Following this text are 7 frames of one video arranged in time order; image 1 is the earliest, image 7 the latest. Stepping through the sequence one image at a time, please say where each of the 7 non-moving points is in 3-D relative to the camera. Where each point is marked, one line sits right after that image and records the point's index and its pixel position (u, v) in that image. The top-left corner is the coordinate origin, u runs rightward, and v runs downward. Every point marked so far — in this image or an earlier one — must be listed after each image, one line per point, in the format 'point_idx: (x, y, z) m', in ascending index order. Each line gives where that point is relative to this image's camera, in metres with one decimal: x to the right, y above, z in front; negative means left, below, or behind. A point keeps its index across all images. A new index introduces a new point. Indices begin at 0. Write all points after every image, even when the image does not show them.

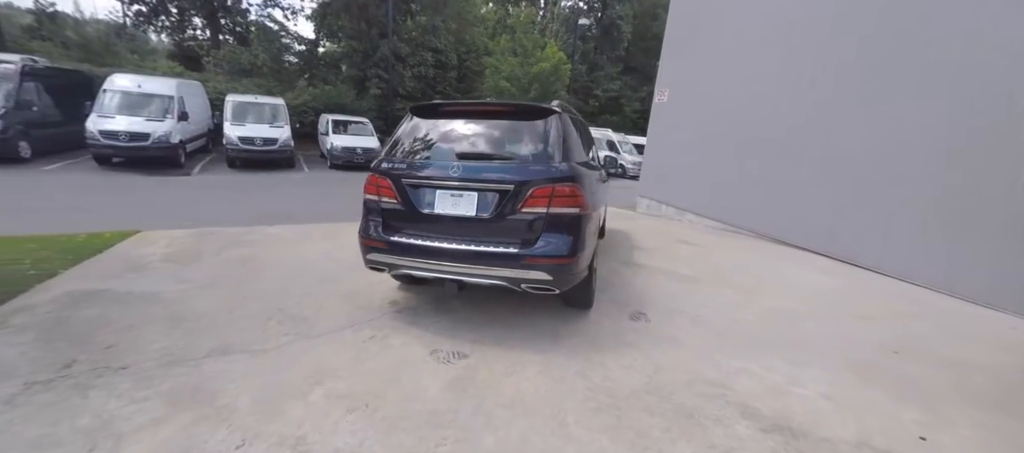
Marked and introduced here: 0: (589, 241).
0: (+0.5, -0.1, +3.2) m
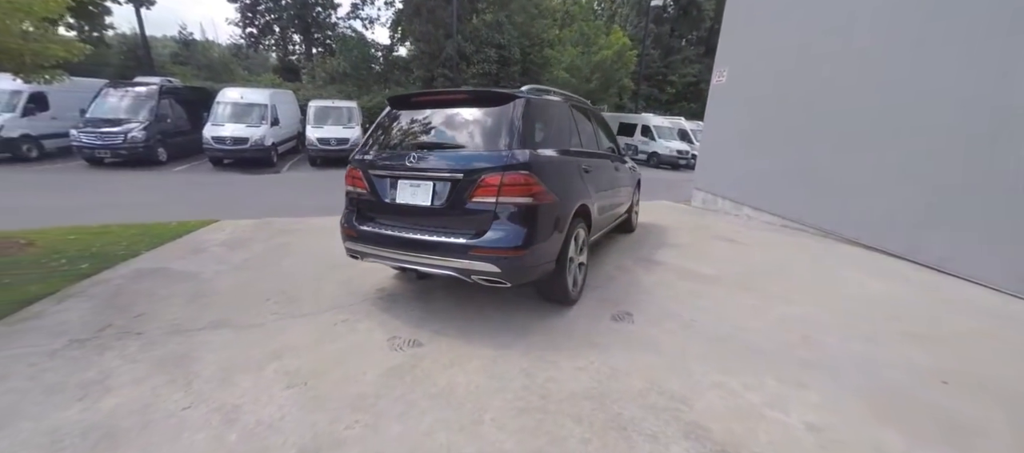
0: (+0.3, -0.1, +3.0) m
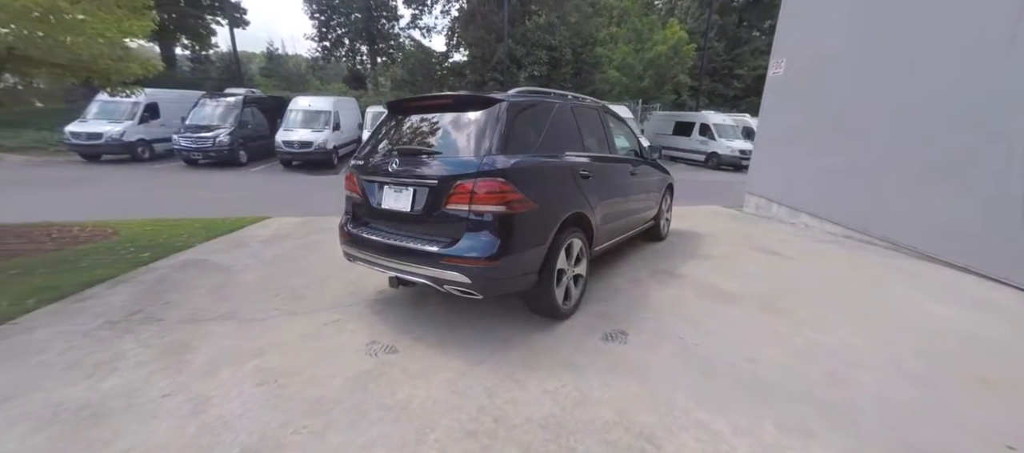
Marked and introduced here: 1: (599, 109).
0: (+0.1, -0.1, +2.8) m
1: (+0.8, +1.1, +4.0) m
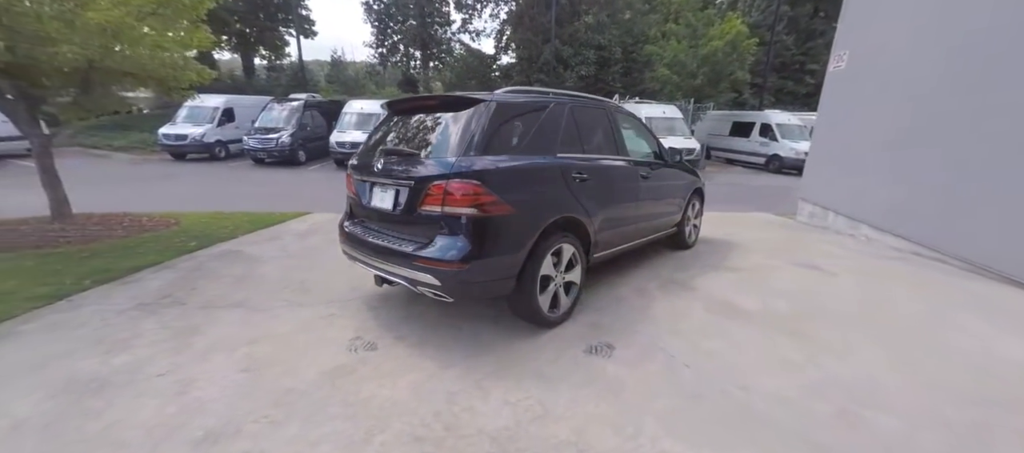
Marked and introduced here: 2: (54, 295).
0: (0.0, -0.2, +2.7) m
1: (+0.9, +1.1, +3.8) m
2: (-4.3, -0.6, +3.9) m
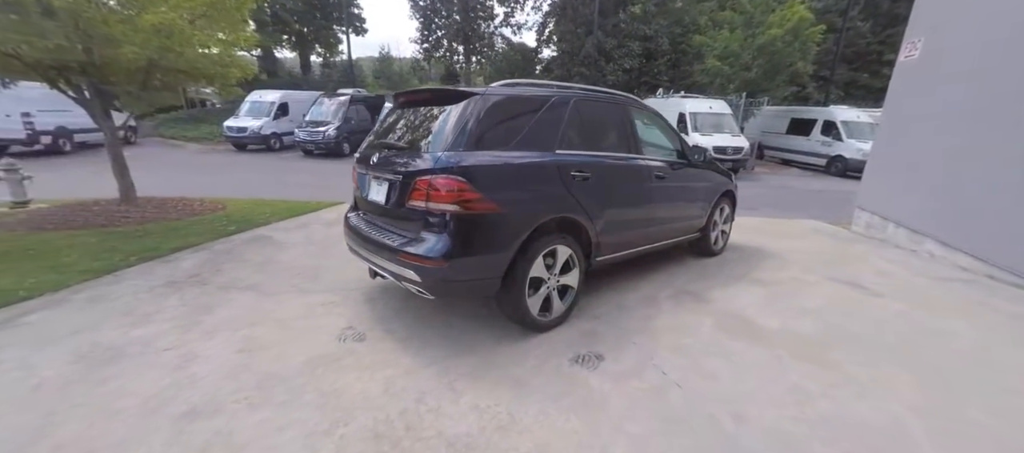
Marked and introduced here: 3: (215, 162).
0: (-0.1, -0.1, +2.6) m
1: (+0.9, +1.1, +3.6) m
2: (-4.2, -0.4, +4.3) m
3: (-8.3, +1.8, +11.8) m
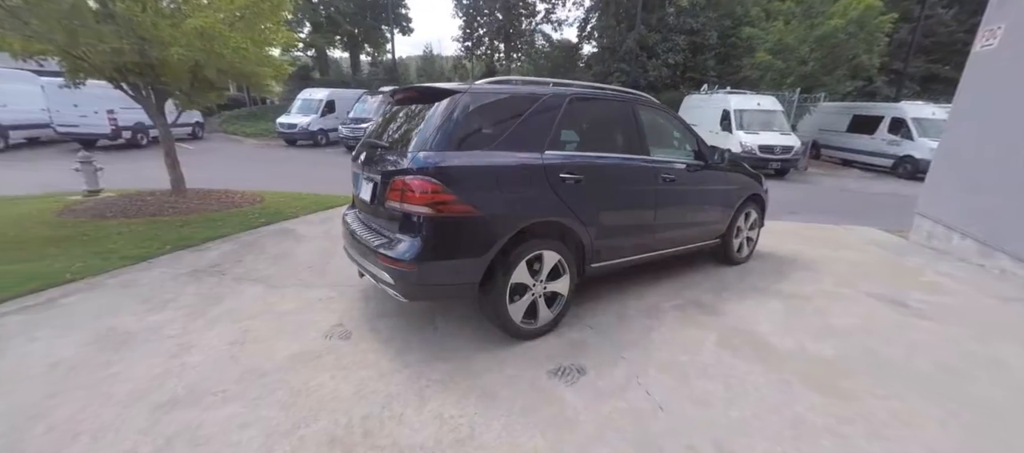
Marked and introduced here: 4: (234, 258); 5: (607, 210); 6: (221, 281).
0: (-0.2, -0.2, +2.5) m
1: (+0.9, +1.0, +3.3) m
2: (-4.1, -0.3, +4.6) m
3: (-7.3, +2.1, +12.6) m
4: (-3.0, -0.3, +4.5) m
5: (+0.7, +0.1, +3.0) m
6: (-2.8, -0.5, +4.0) m
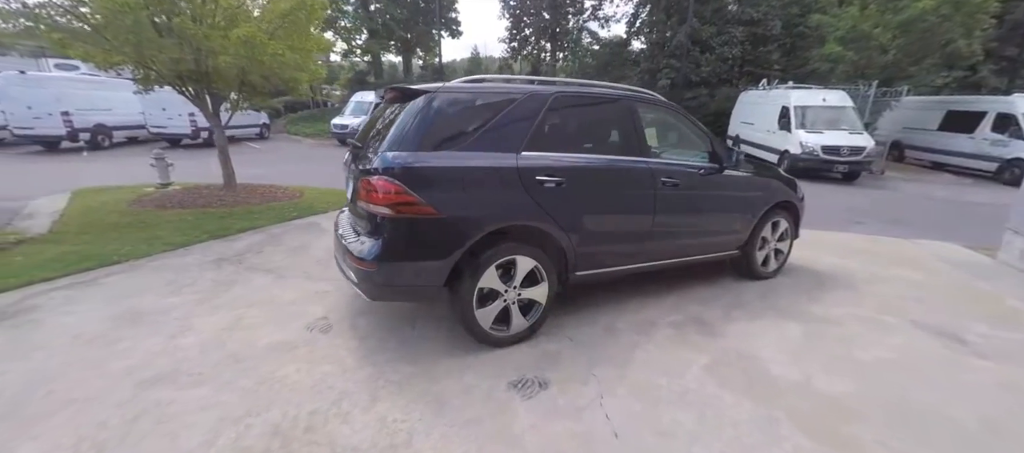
0: (-0.4, -0.2, +2.4) m
1: (+0.9, +1.0, +3.0) m
2: (-4.0, -0.2, +5.0) m
3: (-6.0, +2.3, +13.3) m
4: (-2.9, -0.3, +4.8) m
5: (+0.6, +0.1, +2.8) m
6: (-2.7, -0.5, +4.2) m
